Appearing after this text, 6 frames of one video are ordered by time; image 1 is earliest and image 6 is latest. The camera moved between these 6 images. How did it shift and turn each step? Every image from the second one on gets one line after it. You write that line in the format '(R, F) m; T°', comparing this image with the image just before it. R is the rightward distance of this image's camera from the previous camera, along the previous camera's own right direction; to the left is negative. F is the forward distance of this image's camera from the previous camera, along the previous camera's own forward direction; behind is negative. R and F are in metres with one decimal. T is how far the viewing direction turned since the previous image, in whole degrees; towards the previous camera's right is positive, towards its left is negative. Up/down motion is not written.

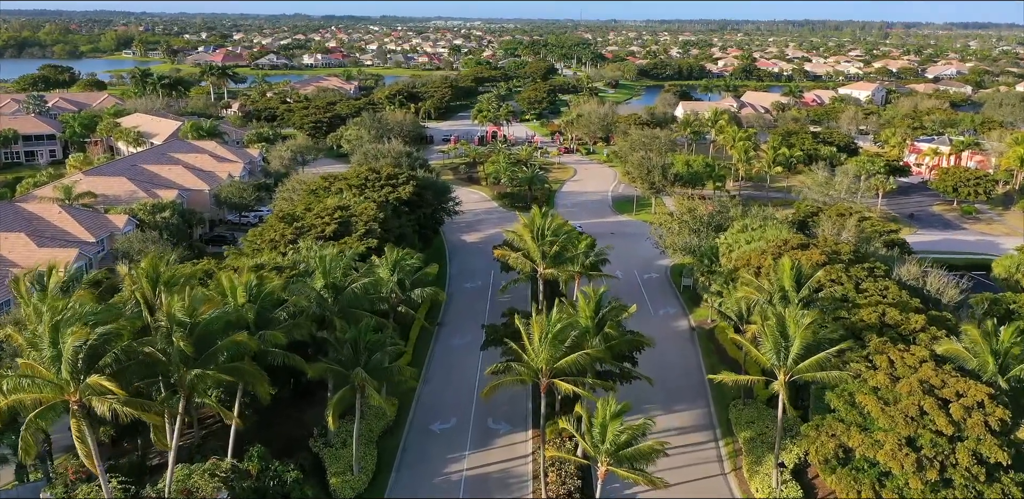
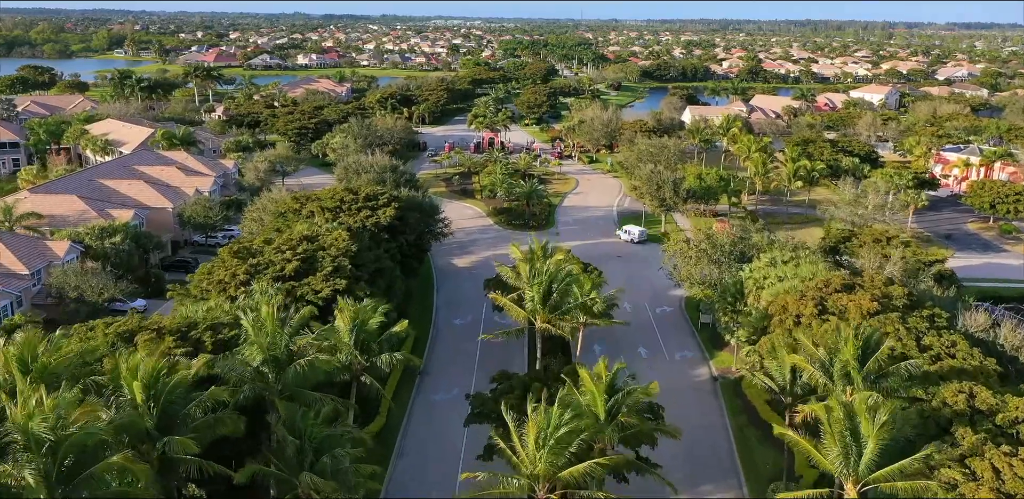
(+0.3, +5.2) m; 0°
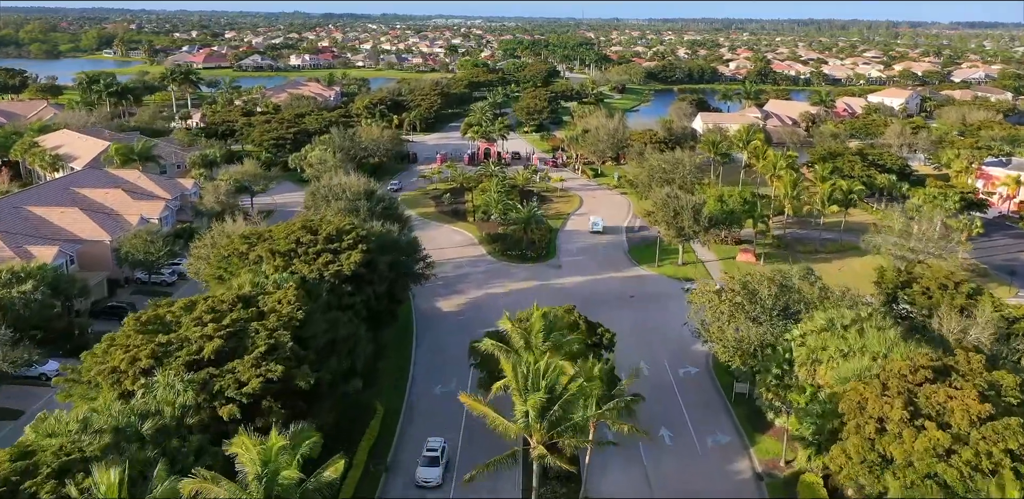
(+0.3, +6.9) m; 0°
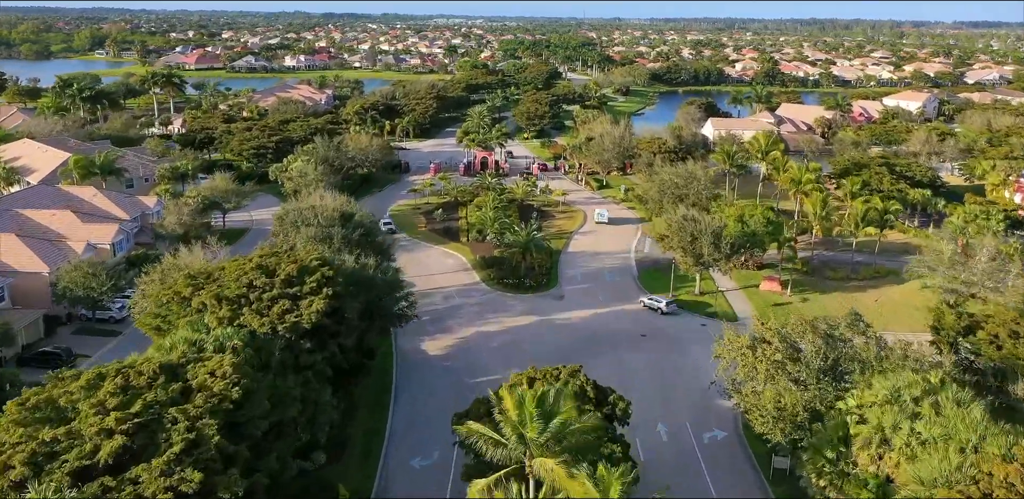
(+0.3, +5.2) m; 0°
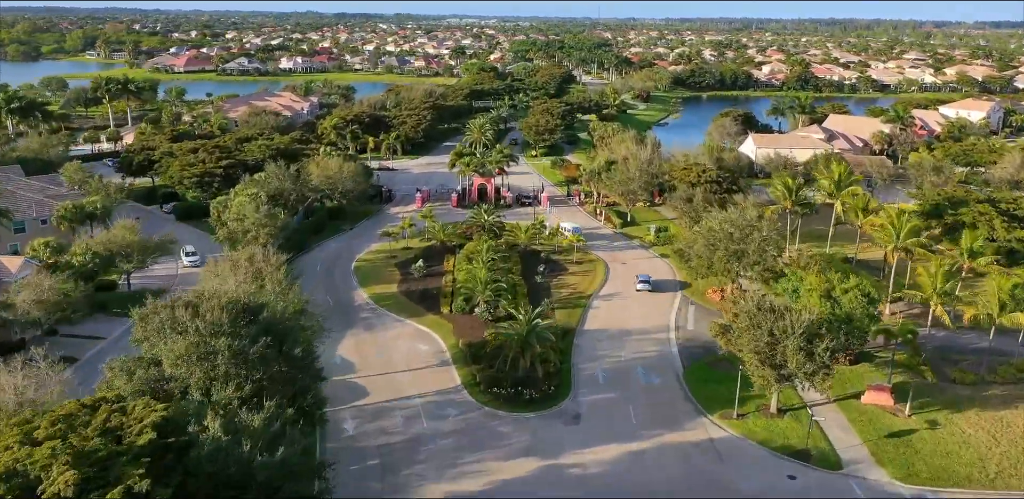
(+0.7, +13.1) m; -1°
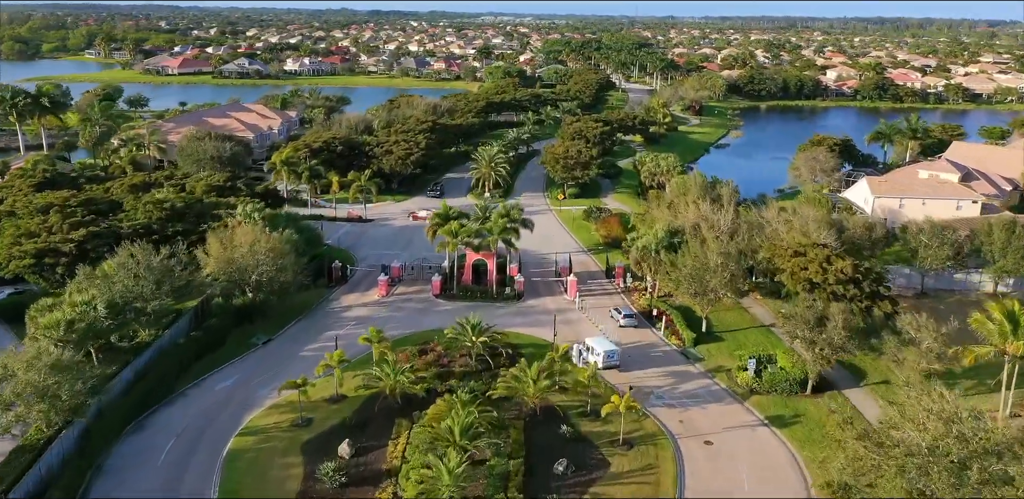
(+1.1, +20.3) m; -2°
